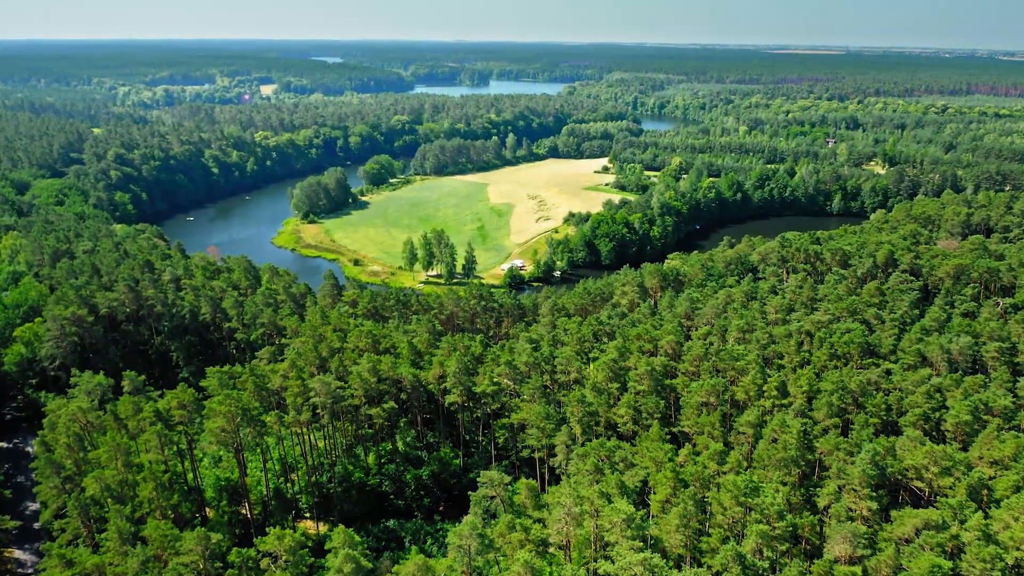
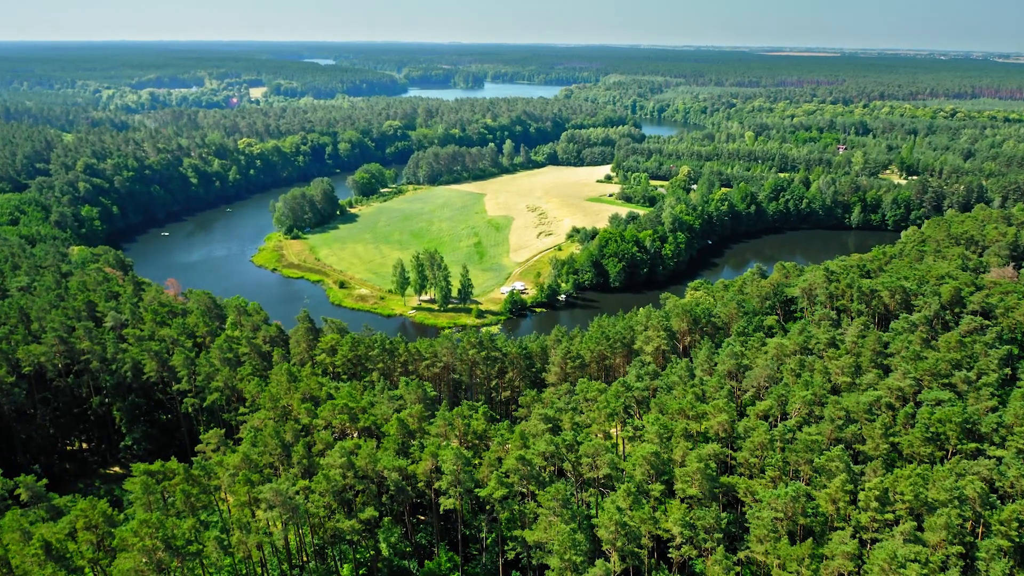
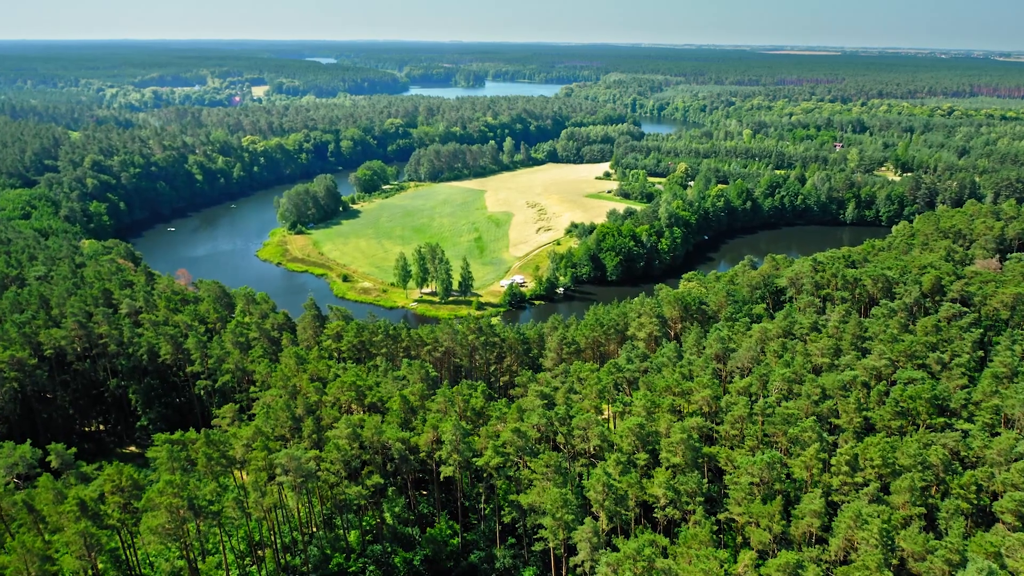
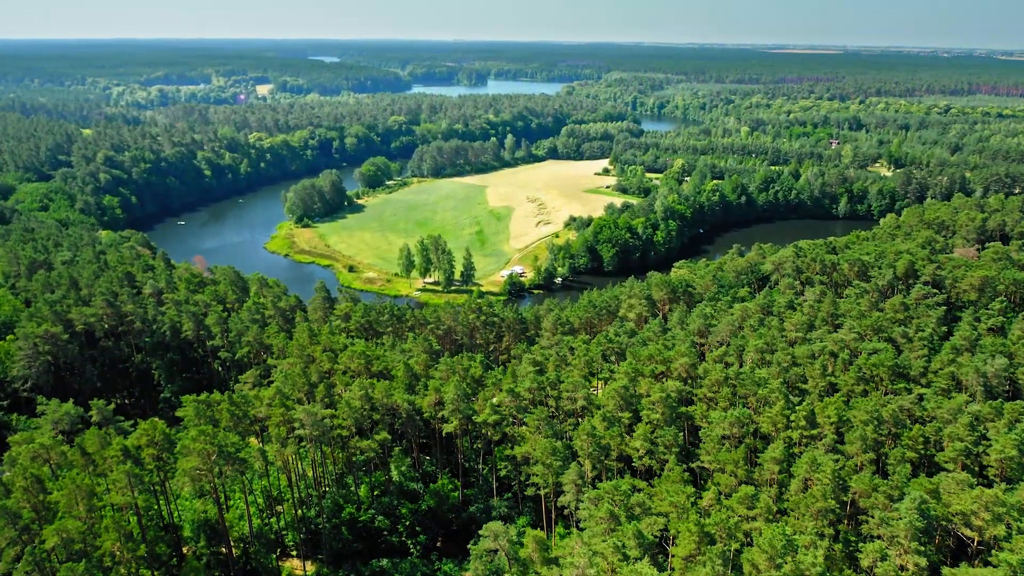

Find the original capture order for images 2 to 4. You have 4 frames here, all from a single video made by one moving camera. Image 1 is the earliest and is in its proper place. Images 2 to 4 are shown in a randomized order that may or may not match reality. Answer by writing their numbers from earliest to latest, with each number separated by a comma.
4, 3, 2
